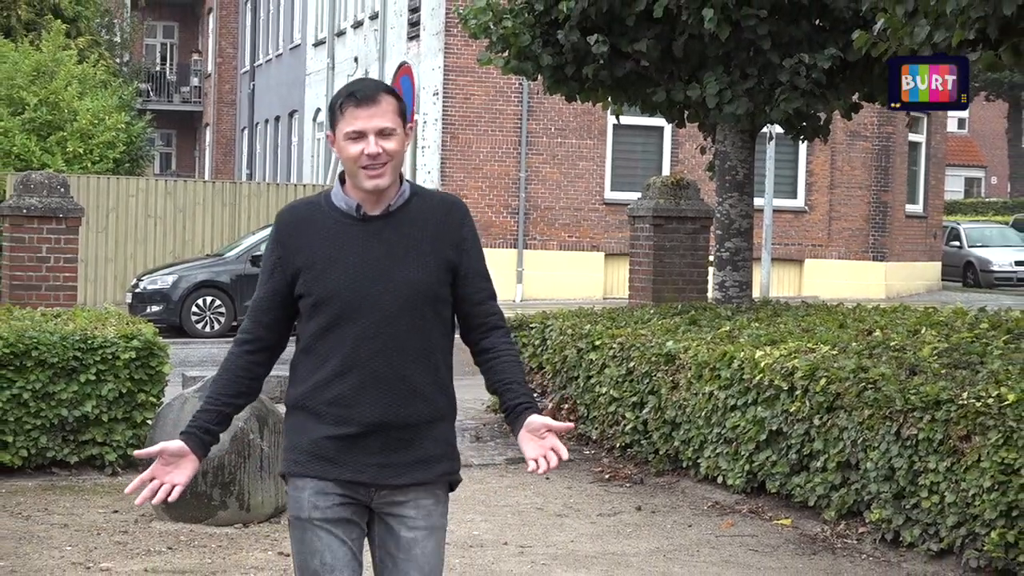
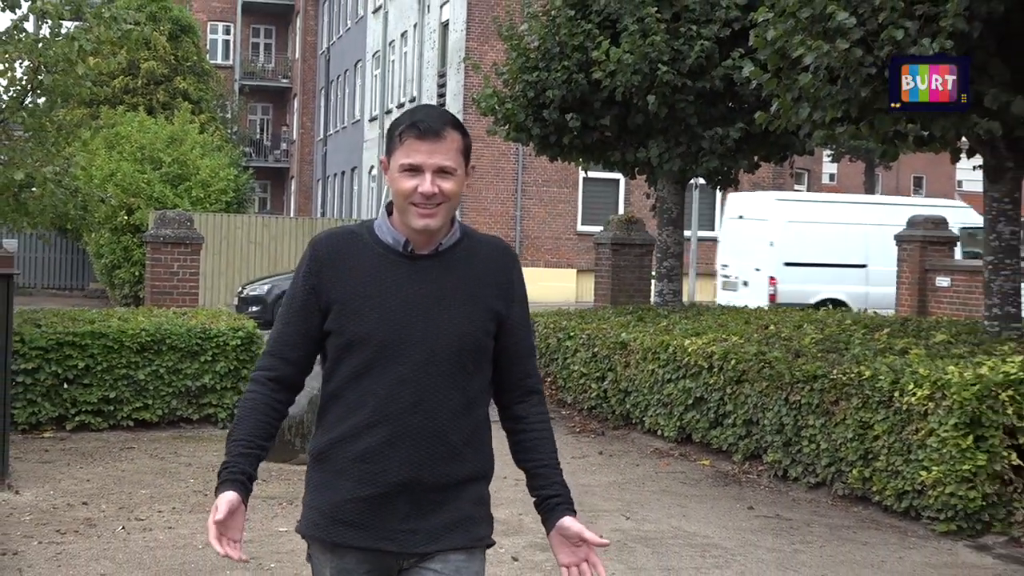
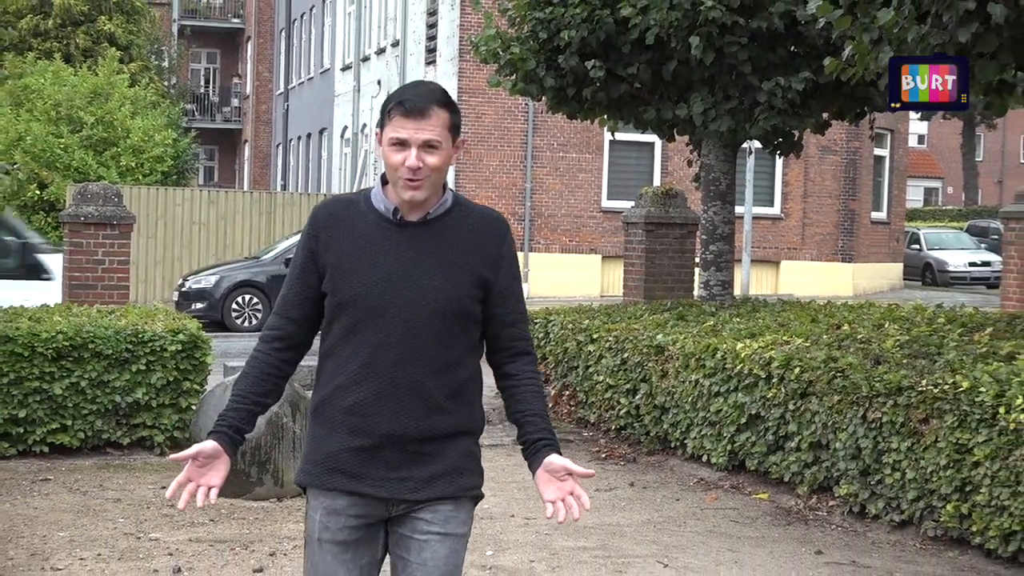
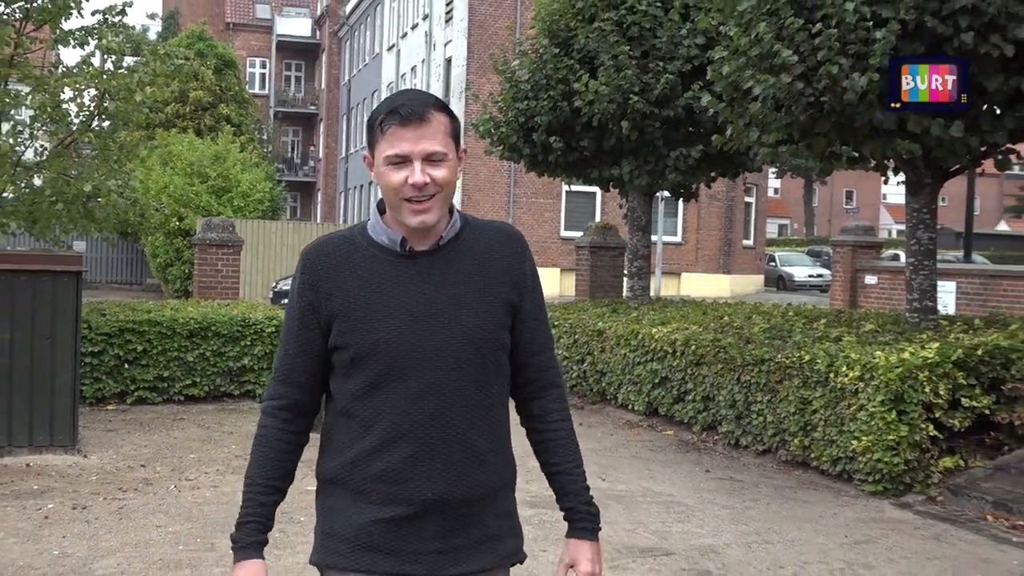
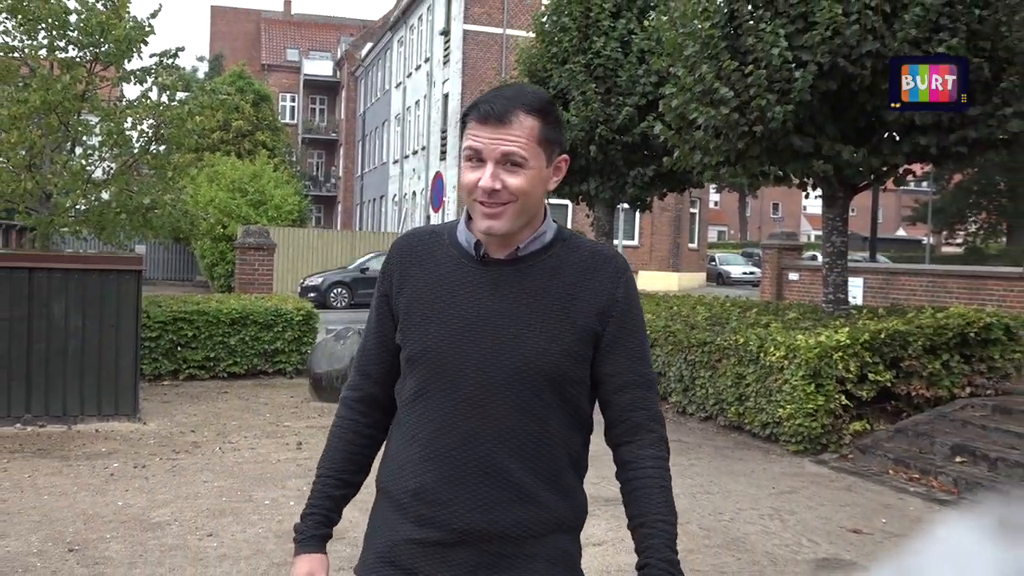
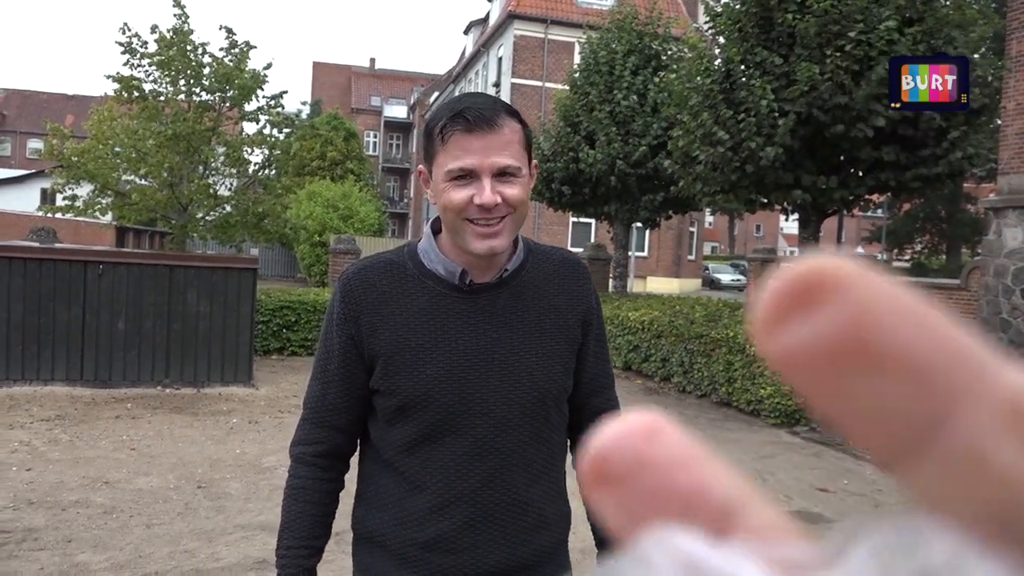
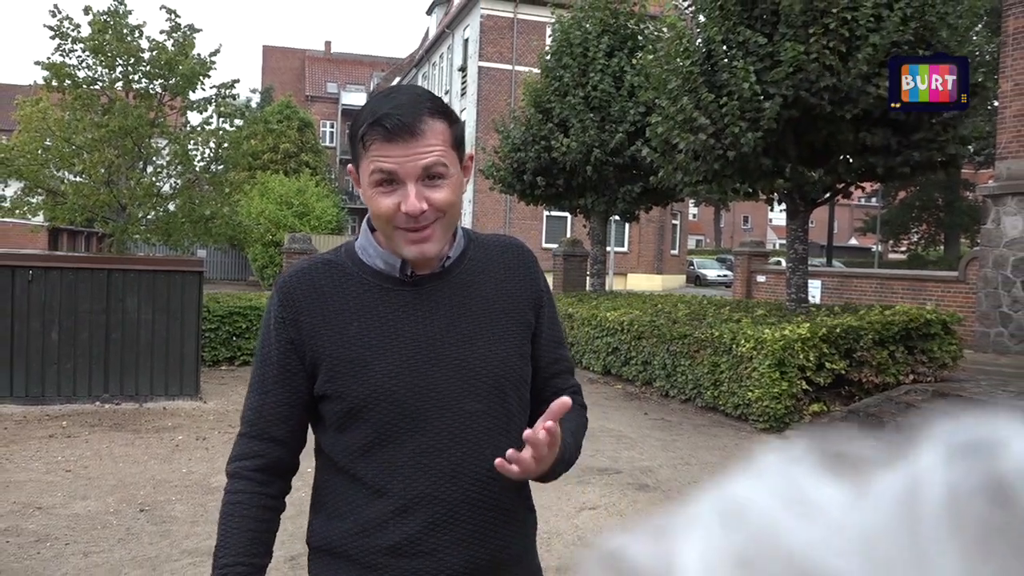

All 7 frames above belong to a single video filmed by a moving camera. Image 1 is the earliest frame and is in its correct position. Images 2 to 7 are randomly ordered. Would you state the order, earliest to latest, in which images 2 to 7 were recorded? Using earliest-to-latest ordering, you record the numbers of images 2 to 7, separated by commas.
3, 2, 4, 5, 7, 6
